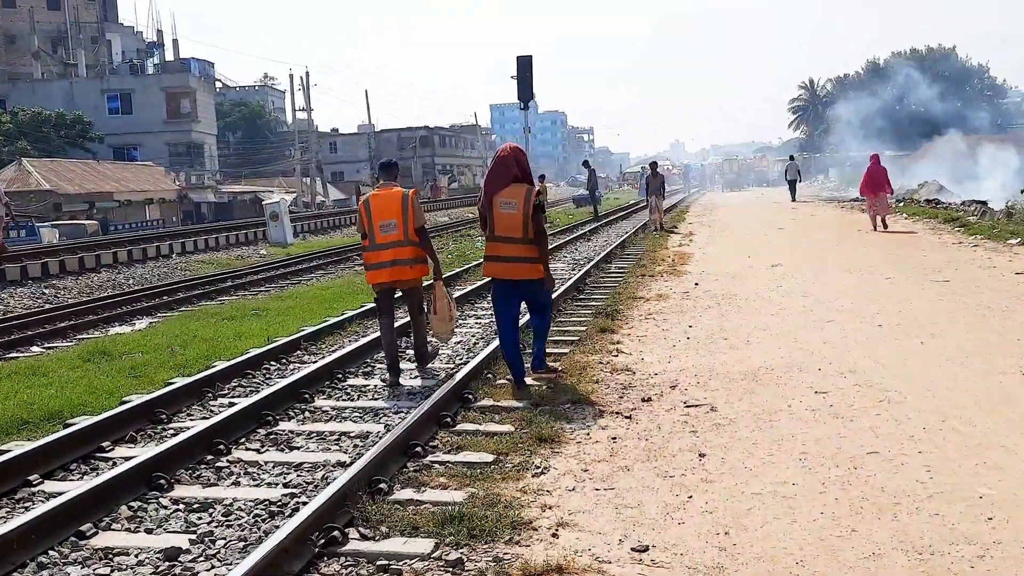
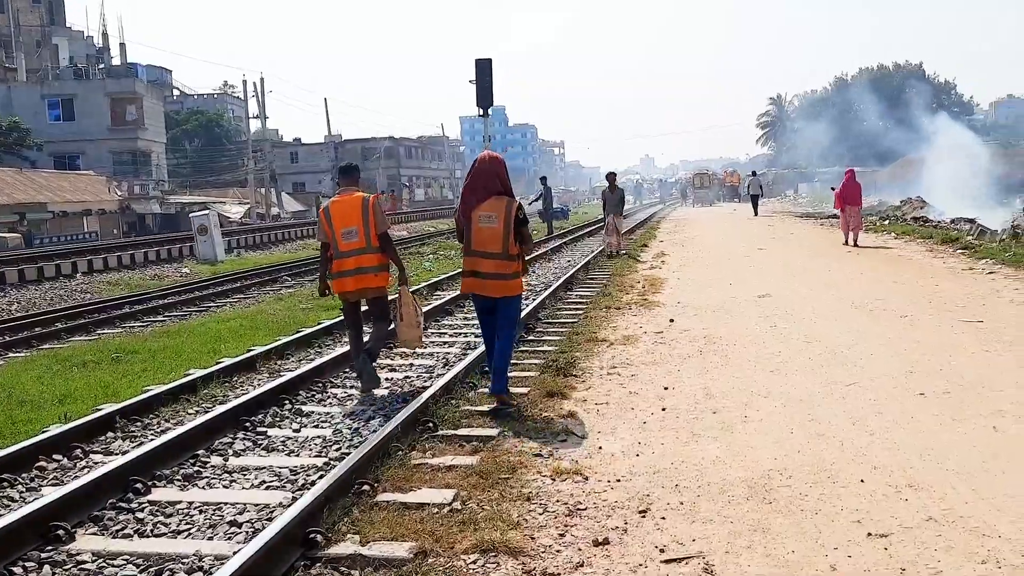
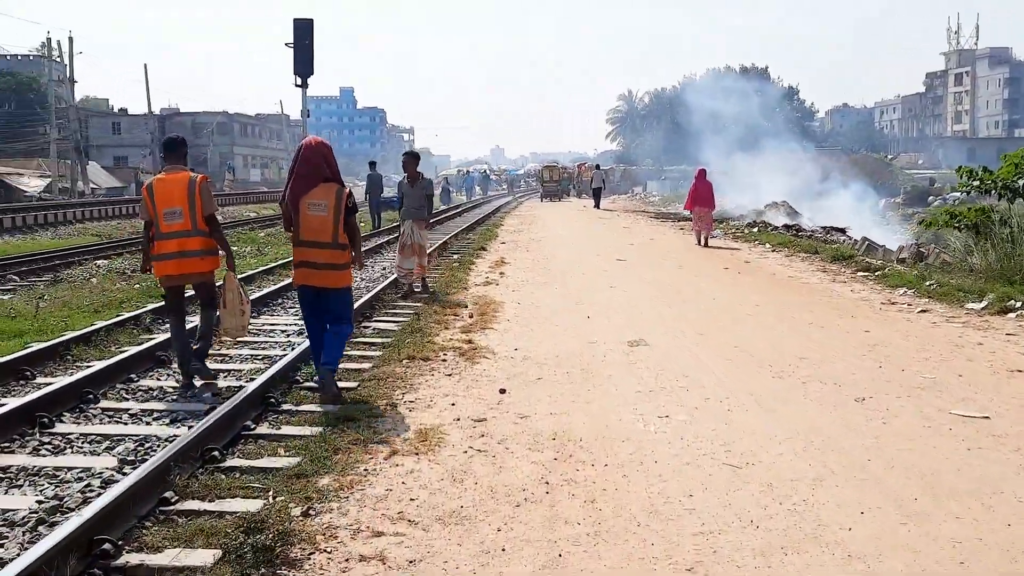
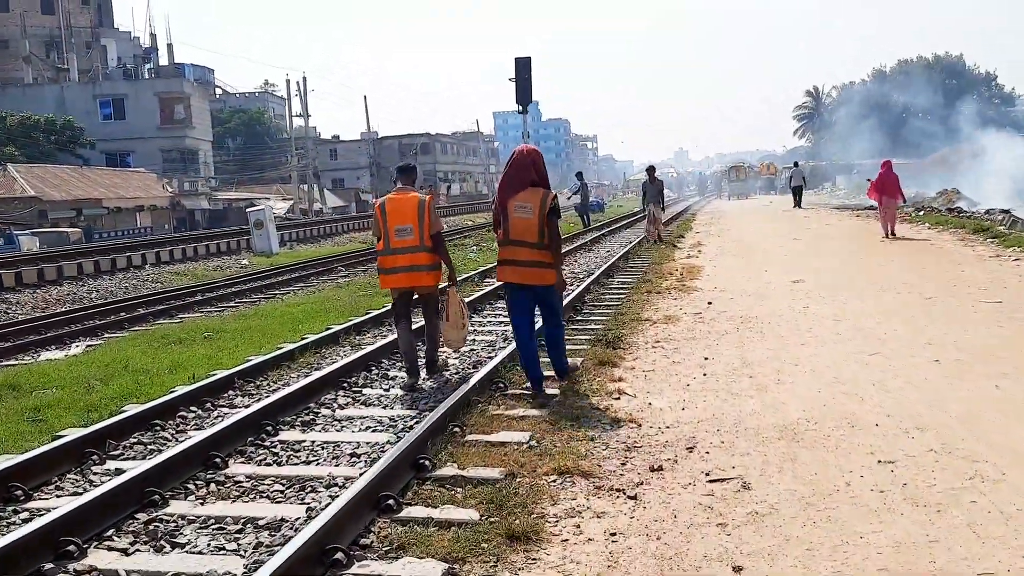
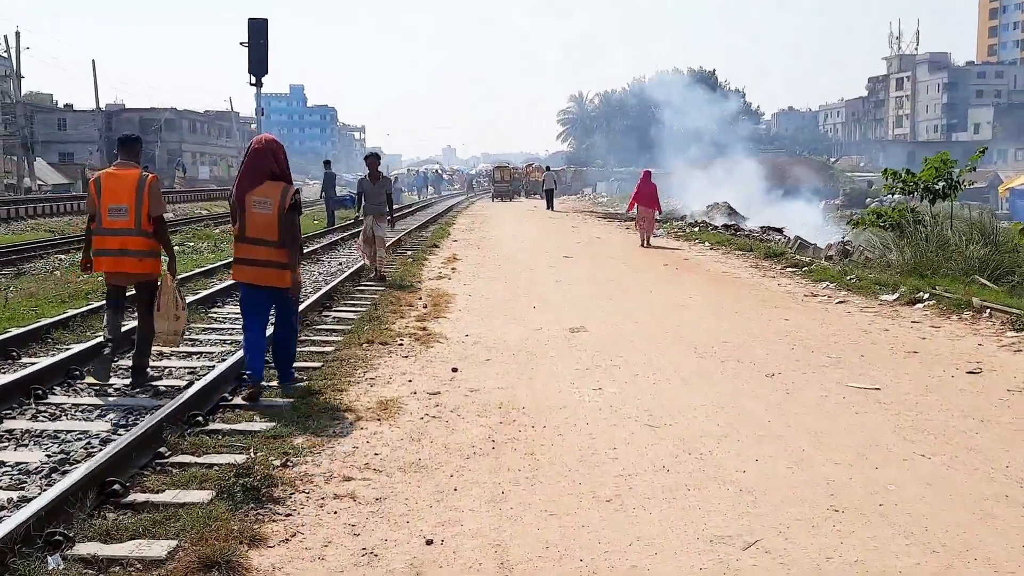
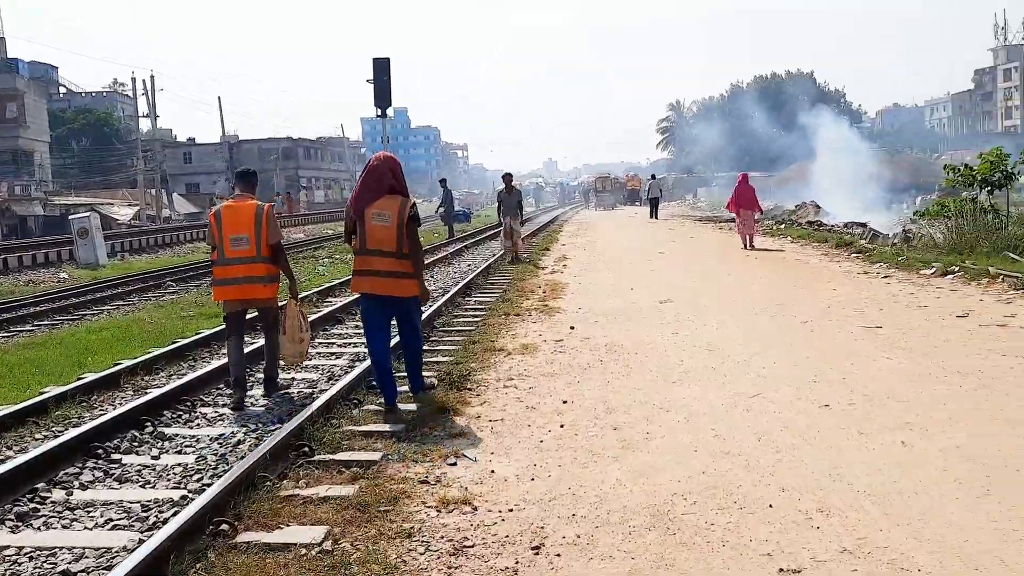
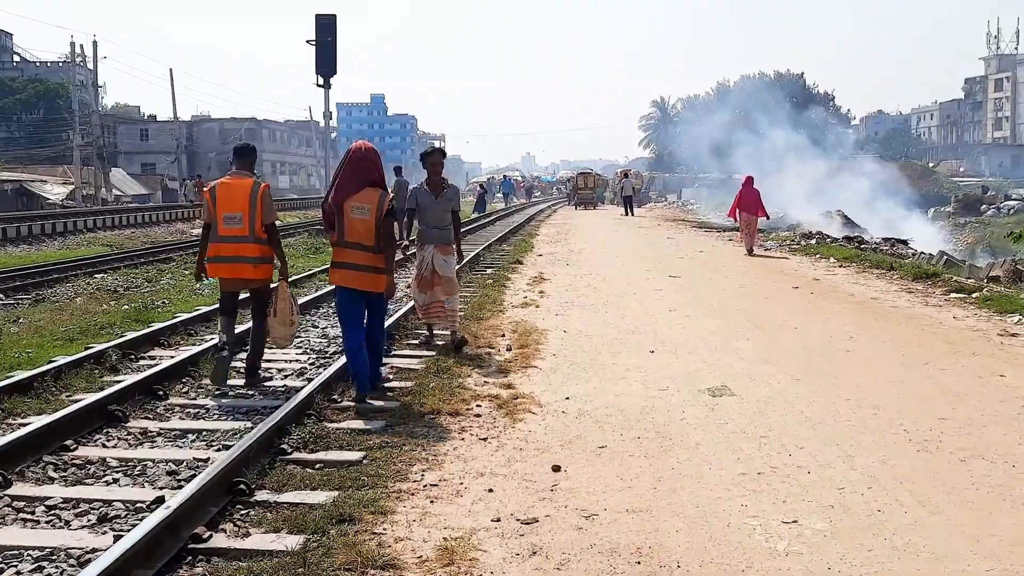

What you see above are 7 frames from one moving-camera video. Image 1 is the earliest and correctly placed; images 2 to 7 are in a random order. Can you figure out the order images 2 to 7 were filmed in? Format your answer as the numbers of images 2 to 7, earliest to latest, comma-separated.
4, 2, 6, 5, 3, 7
